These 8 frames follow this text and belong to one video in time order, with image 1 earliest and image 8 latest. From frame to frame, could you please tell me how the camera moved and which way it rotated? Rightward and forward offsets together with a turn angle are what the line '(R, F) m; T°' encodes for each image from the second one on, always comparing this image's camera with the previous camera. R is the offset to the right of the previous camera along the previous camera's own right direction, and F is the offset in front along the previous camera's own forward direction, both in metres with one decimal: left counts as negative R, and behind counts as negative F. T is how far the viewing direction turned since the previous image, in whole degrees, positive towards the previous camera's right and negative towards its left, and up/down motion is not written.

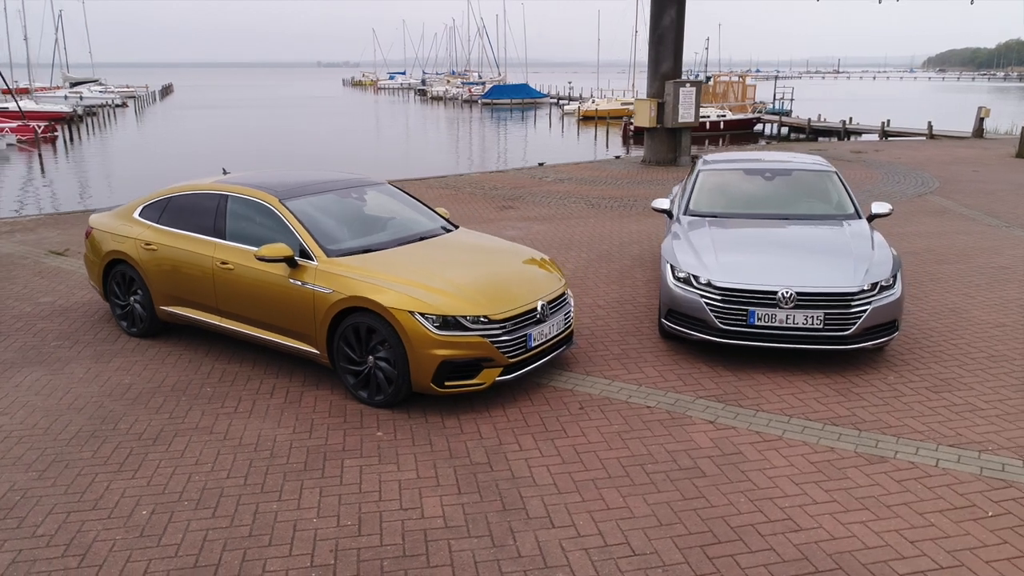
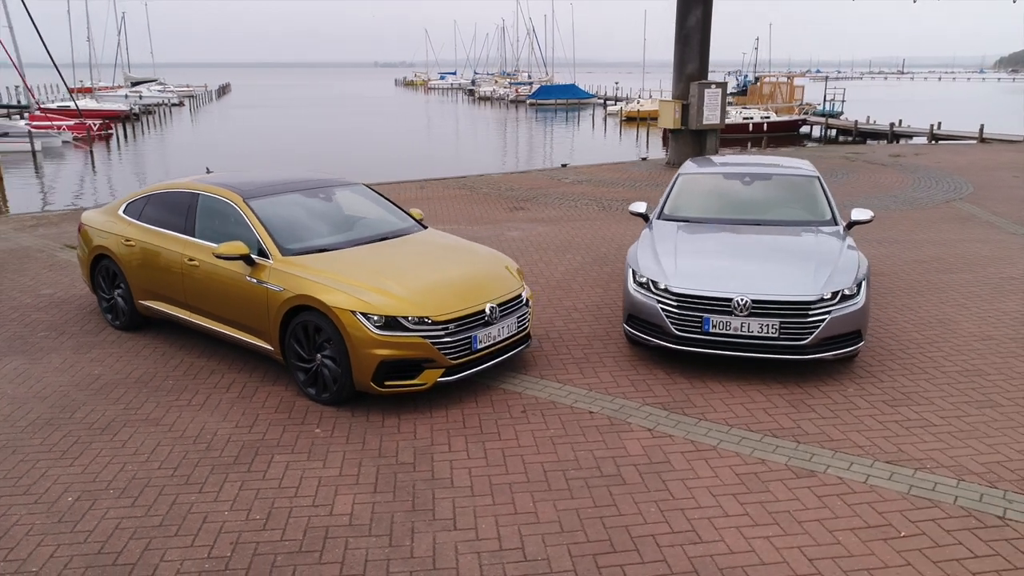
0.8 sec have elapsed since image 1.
(+0.7, 0.0) m; -4°
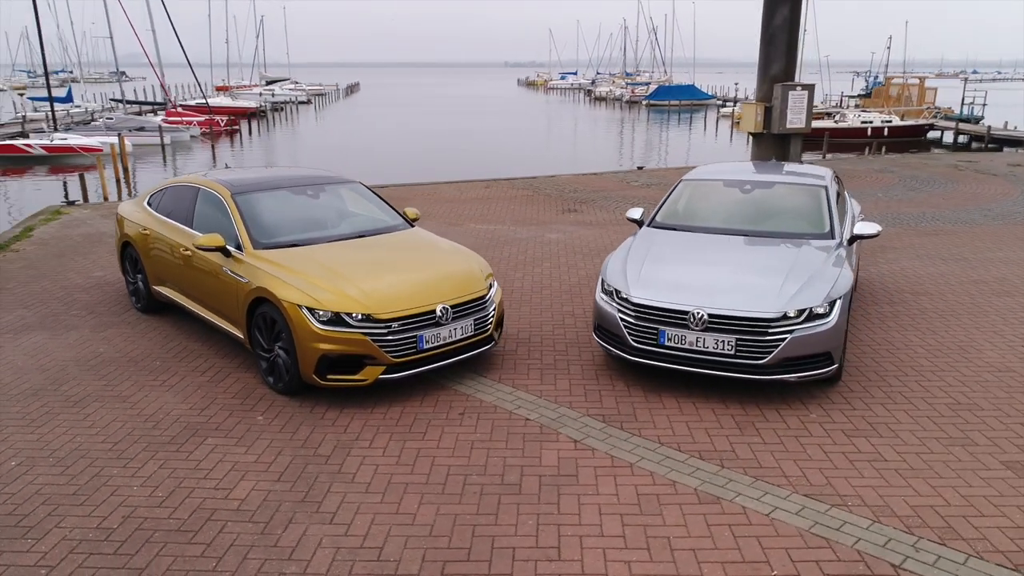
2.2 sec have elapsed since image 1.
(+1.2, +0.1) m; -9°
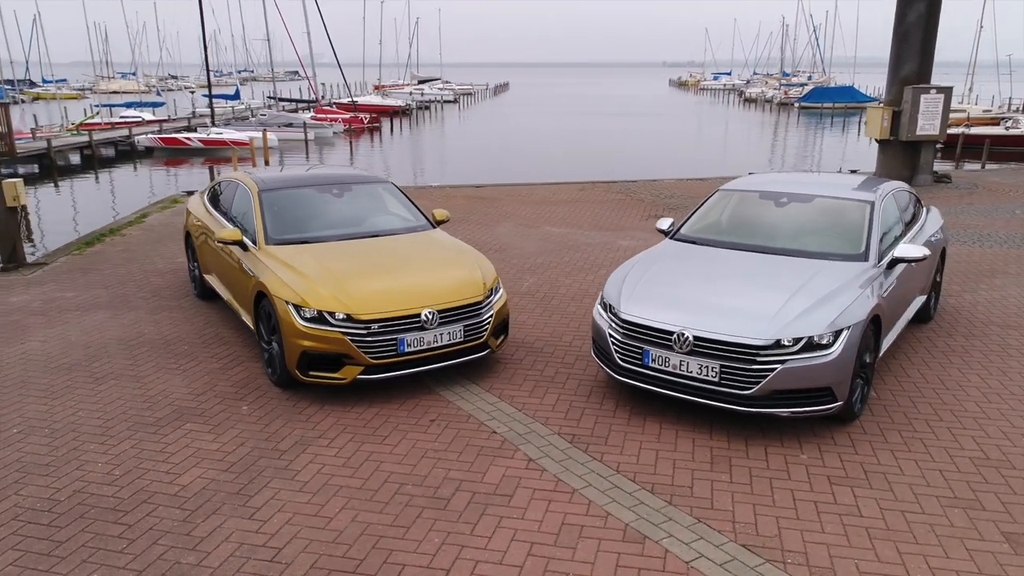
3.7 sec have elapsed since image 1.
(+1.1, +0.2) m; -11°
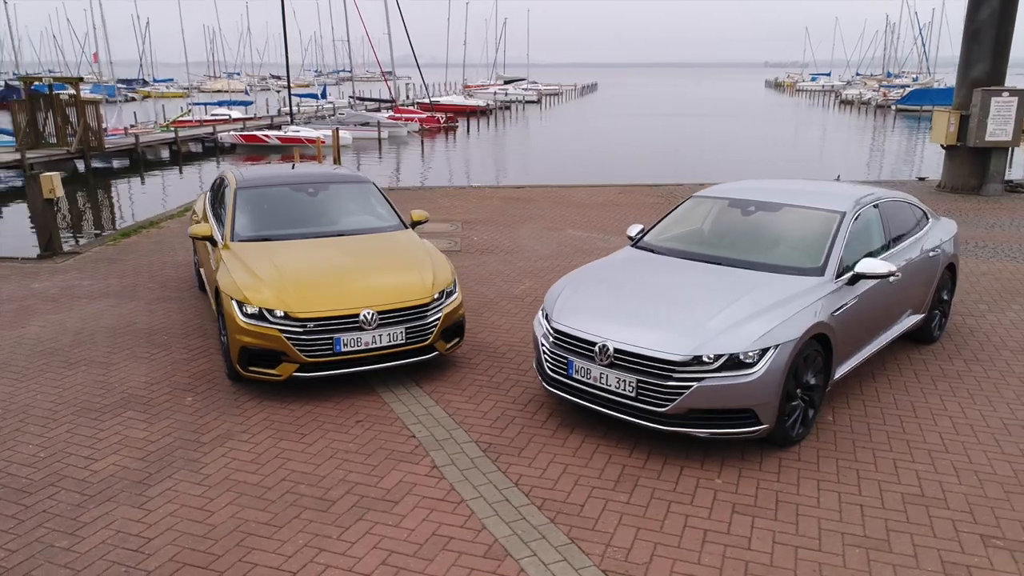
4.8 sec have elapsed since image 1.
(+1.0, +0.1) m; -7°
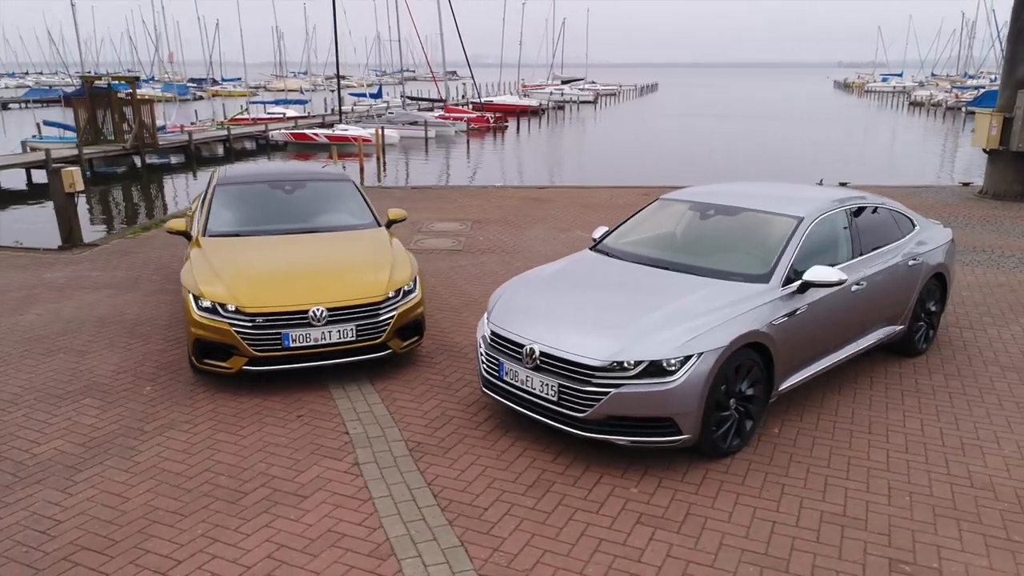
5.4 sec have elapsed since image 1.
(+0.8, +0.1) m; -5°
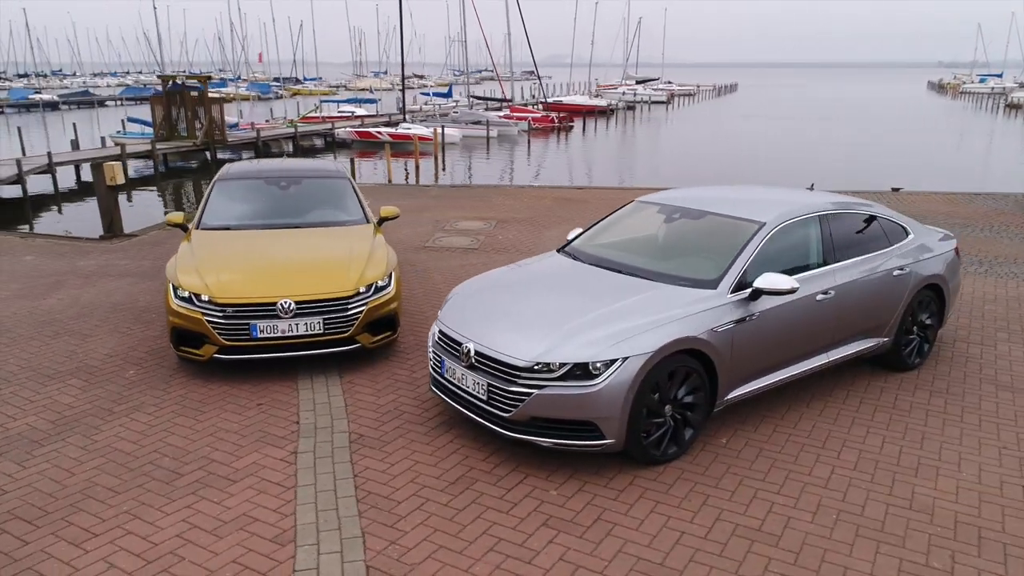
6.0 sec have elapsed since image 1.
(+0.8, 0.0) m; -6°
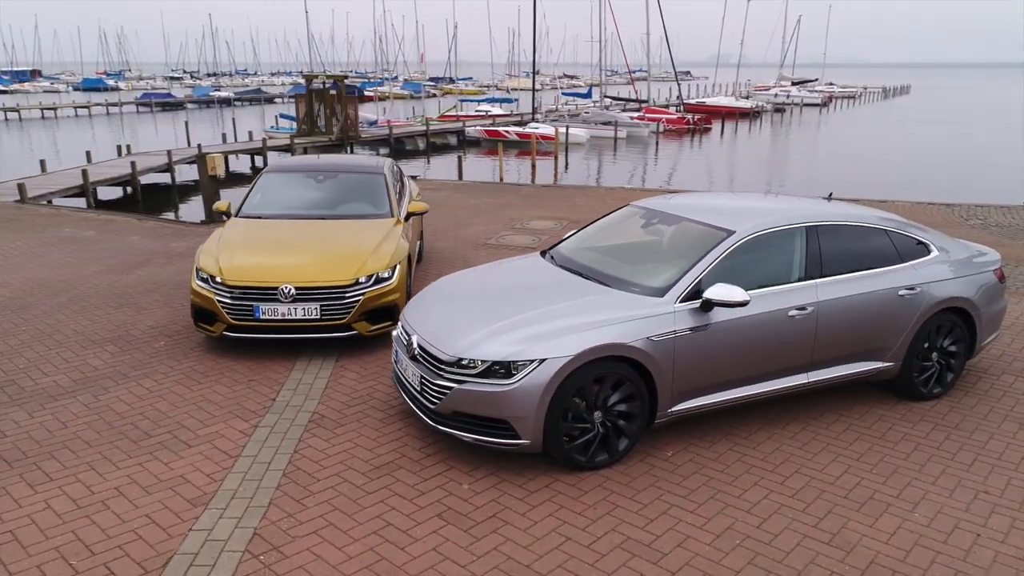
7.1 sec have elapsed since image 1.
(+1.2, 0.0) m; -11°
